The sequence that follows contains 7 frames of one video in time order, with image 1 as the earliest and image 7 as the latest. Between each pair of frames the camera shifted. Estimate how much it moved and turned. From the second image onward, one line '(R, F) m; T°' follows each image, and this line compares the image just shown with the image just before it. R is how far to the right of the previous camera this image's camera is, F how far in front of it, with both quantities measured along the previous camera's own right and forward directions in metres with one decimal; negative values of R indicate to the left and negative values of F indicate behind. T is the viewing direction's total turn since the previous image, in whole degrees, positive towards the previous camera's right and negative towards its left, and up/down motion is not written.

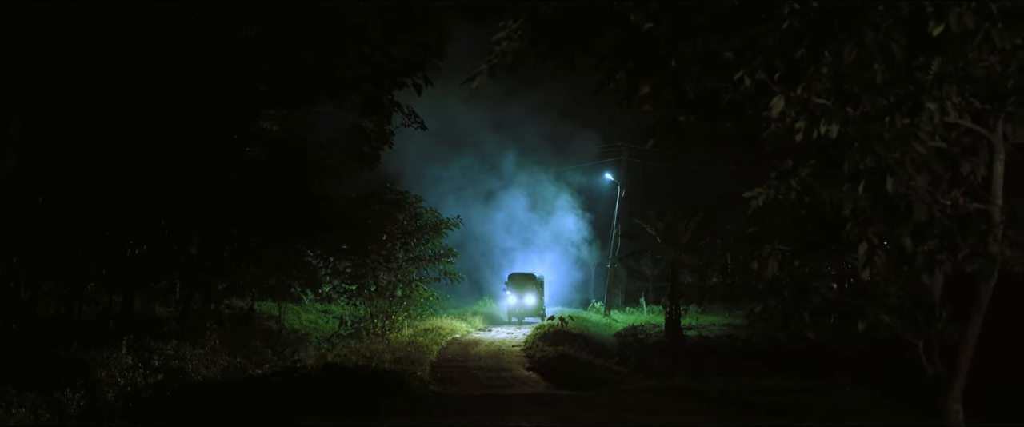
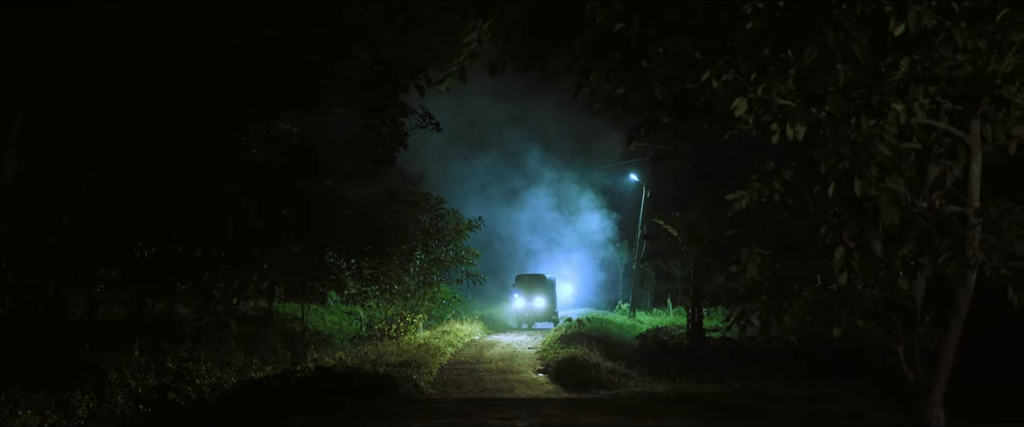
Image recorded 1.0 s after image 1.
(+0.3, +0.1) m; -1°
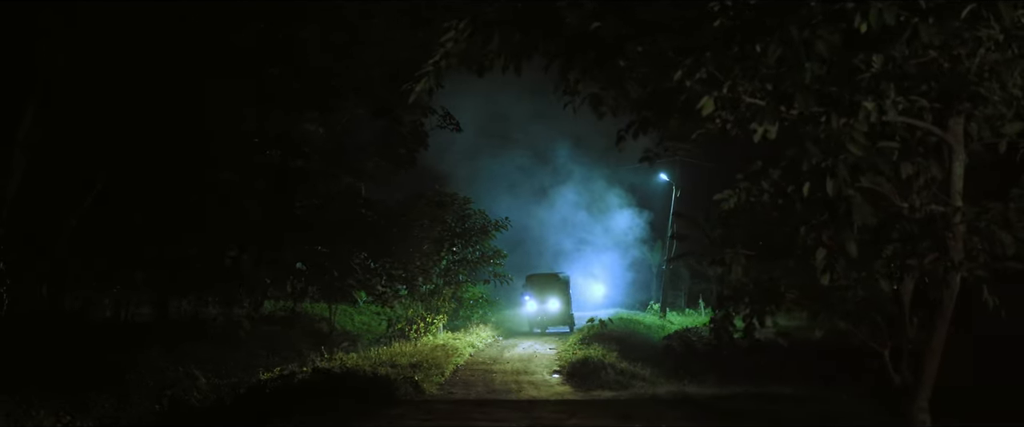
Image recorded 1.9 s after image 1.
(+0.3, +0.1) m; -2°
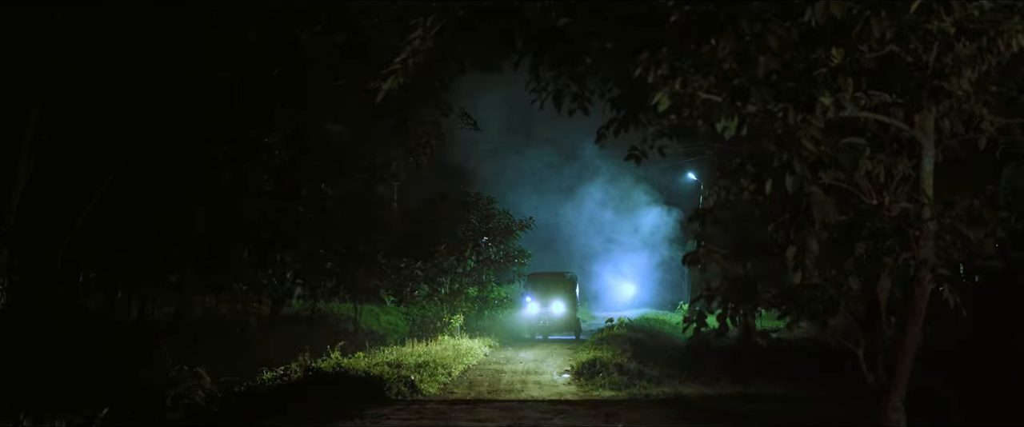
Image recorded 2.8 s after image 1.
(+0.4, 0.0) m; -1°
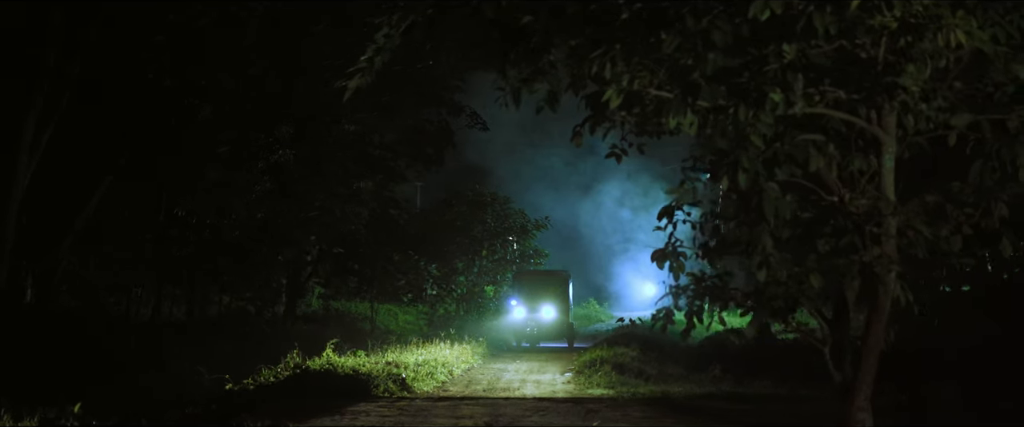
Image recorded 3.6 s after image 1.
(+0.3, 0.0) m; -1°
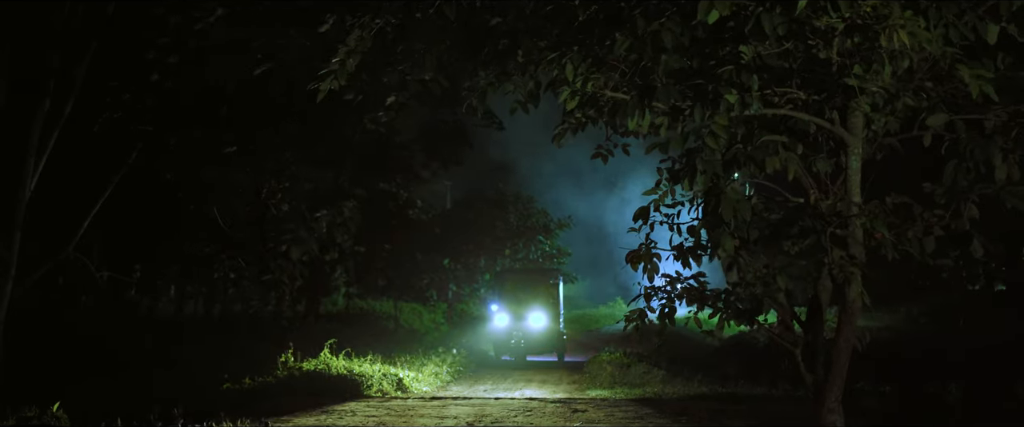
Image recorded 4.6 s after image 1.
(+0.3, 0.0) m; -1°
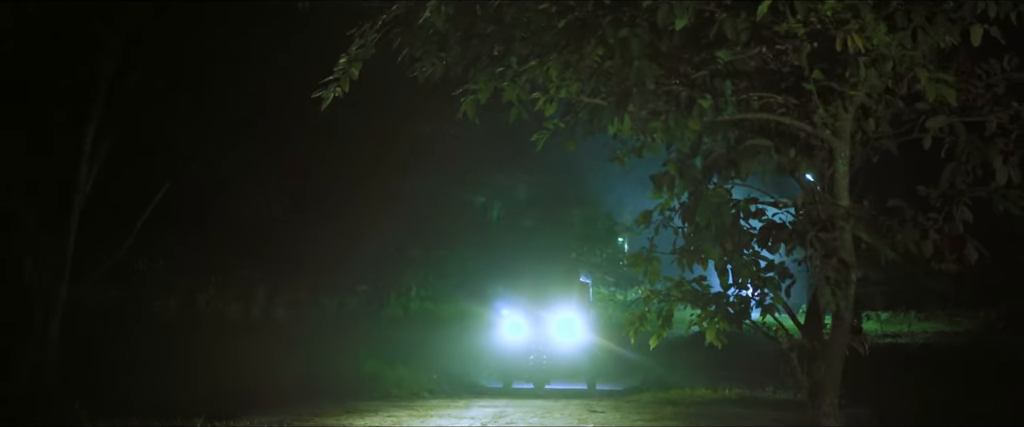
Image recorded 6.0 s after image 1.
(+0.4, -0.1) m; -4°
